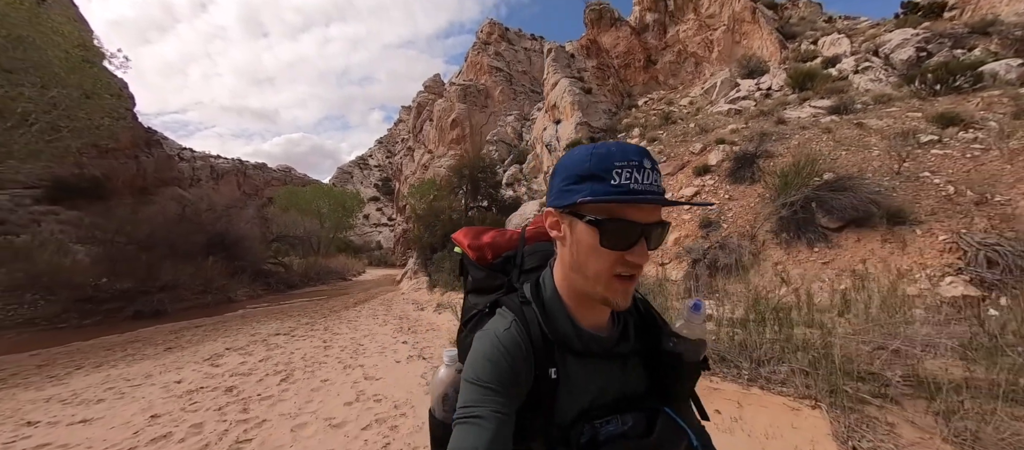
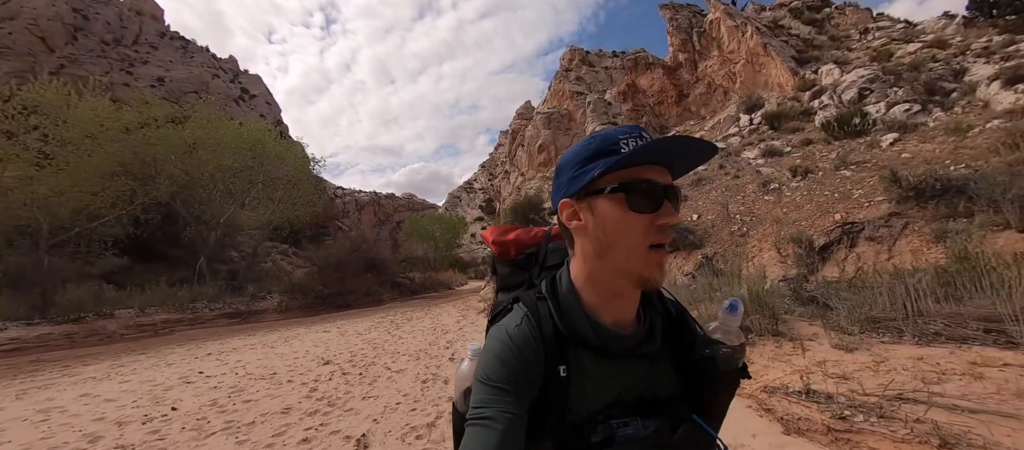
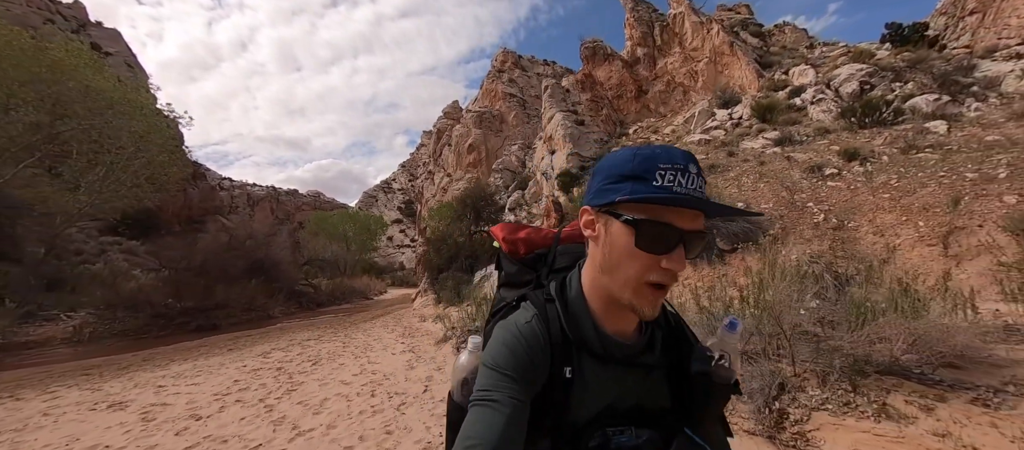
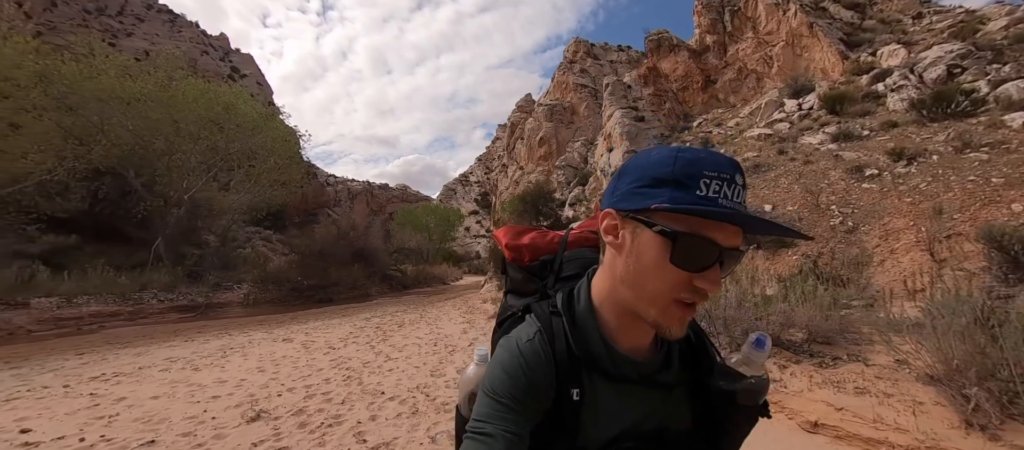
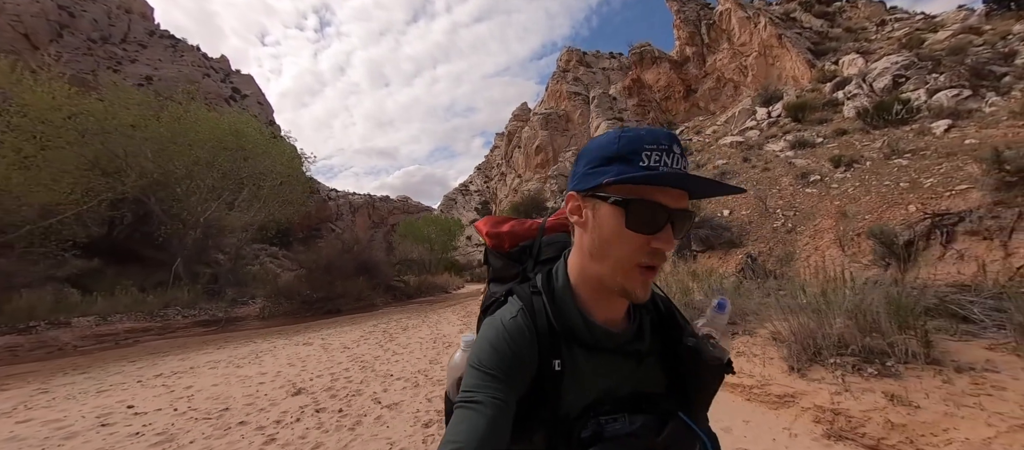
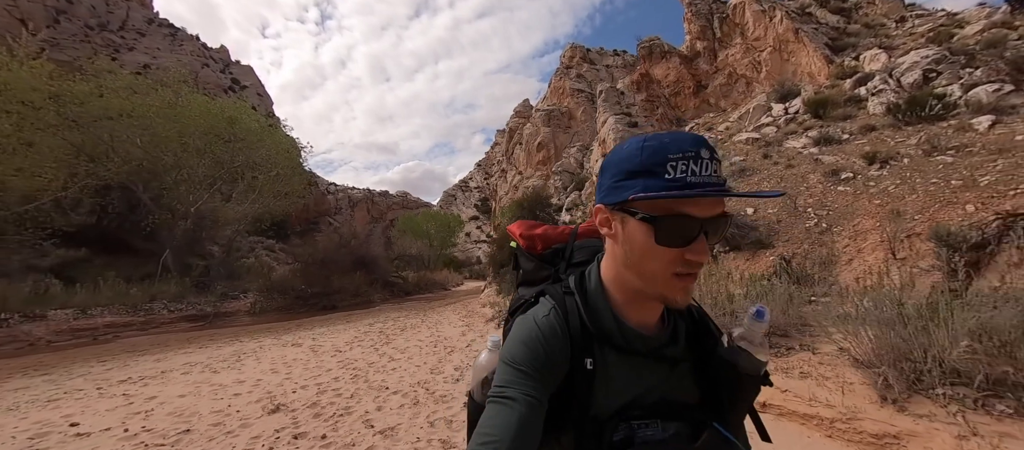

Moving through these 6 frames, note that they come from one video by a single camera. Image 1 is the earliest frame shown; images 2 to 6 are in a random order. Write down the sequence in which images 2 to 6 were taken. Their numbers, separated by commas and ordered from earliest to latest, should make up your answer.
3, 4, 6, 5, 2
